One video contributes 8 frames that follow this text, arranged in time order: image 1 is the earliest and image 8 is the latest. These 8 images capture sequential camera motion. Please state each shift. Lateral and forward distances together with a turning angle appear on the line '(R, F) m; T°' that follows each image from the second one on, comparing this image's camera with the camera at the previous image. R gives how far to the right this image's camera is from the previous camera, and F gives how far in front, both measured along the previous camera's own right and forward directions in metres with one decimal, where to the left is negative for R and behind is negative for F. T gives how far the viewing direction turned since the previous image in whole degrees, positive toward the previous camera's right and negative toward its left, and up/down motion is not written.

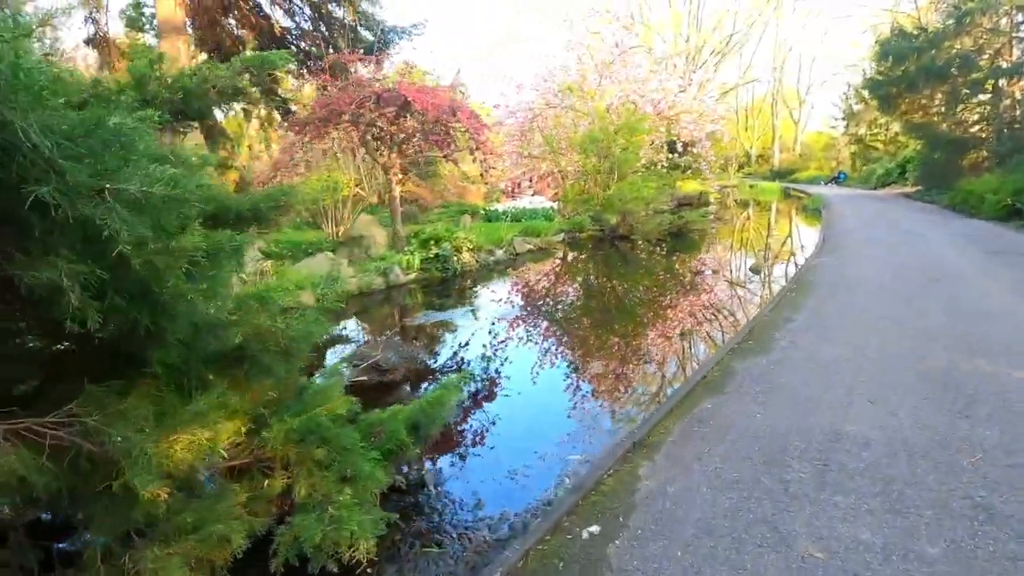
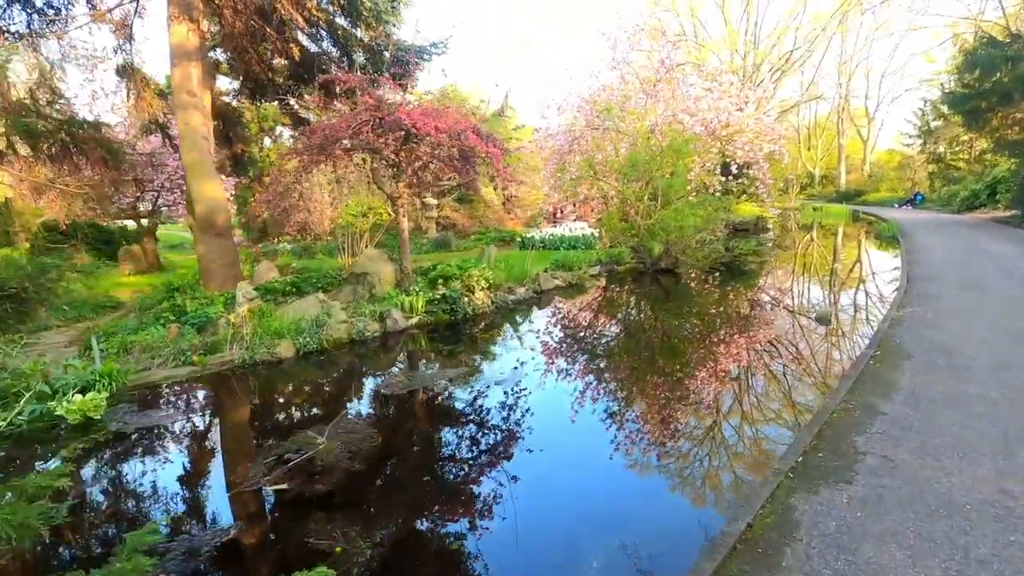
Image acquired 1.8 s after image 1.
(+0.4, +0.9) m; -5°
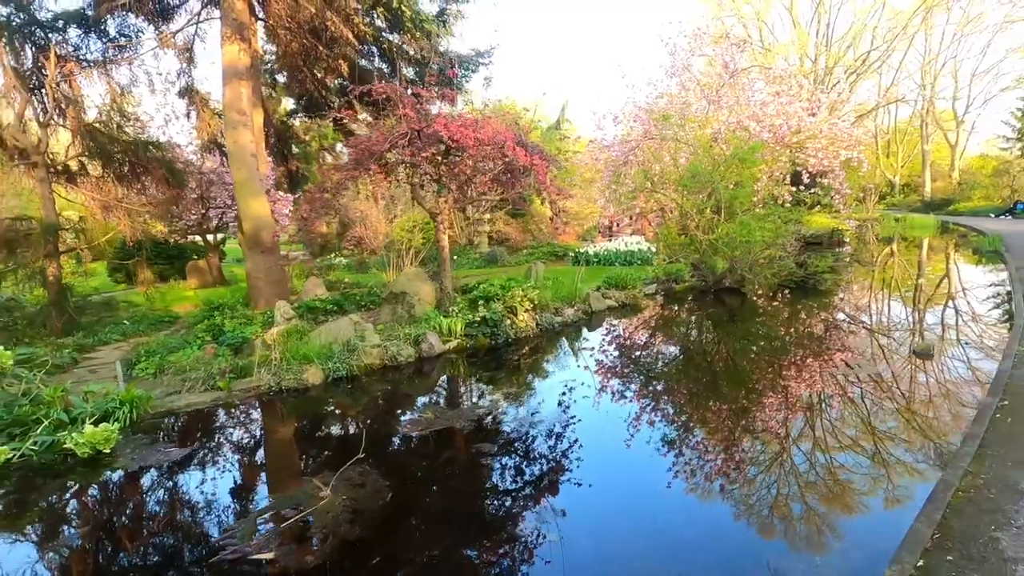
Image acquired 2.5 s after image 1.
(+0.1, +0.5) m; -6°
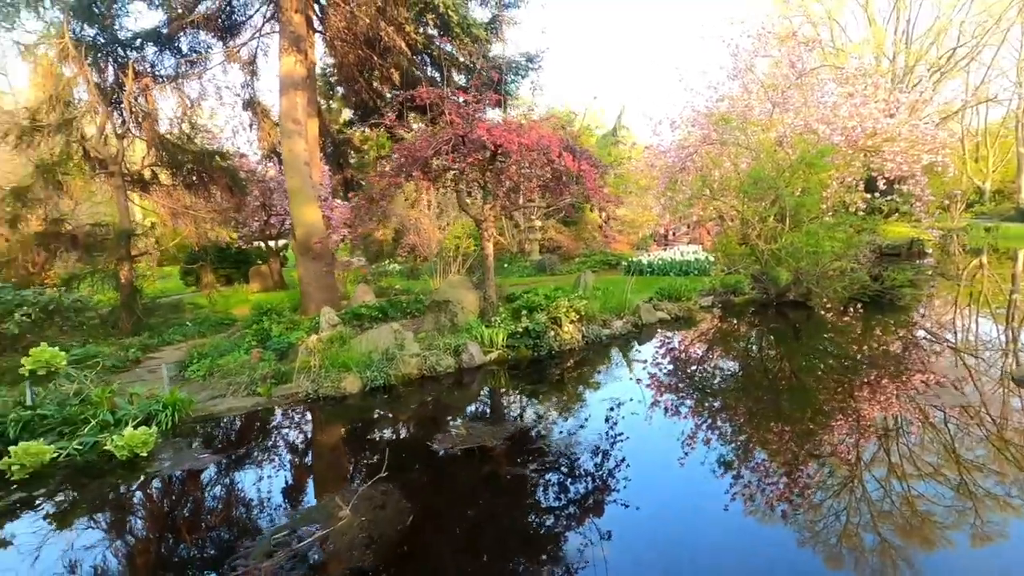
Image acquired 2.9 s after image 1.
(+0.1, +0.2) m; -6°
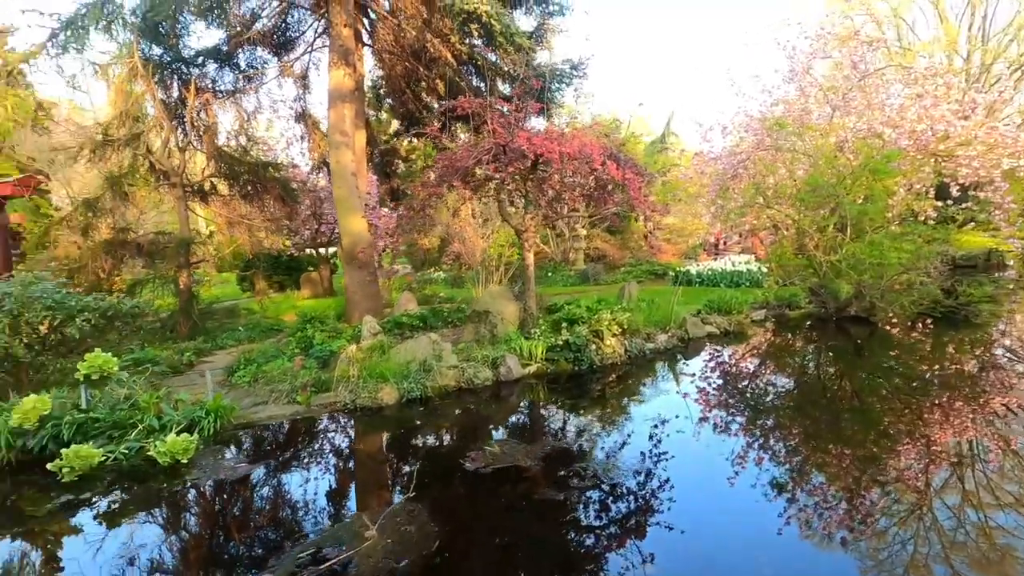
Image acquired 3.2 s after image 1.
(+0.1, +0.1) m; -5°
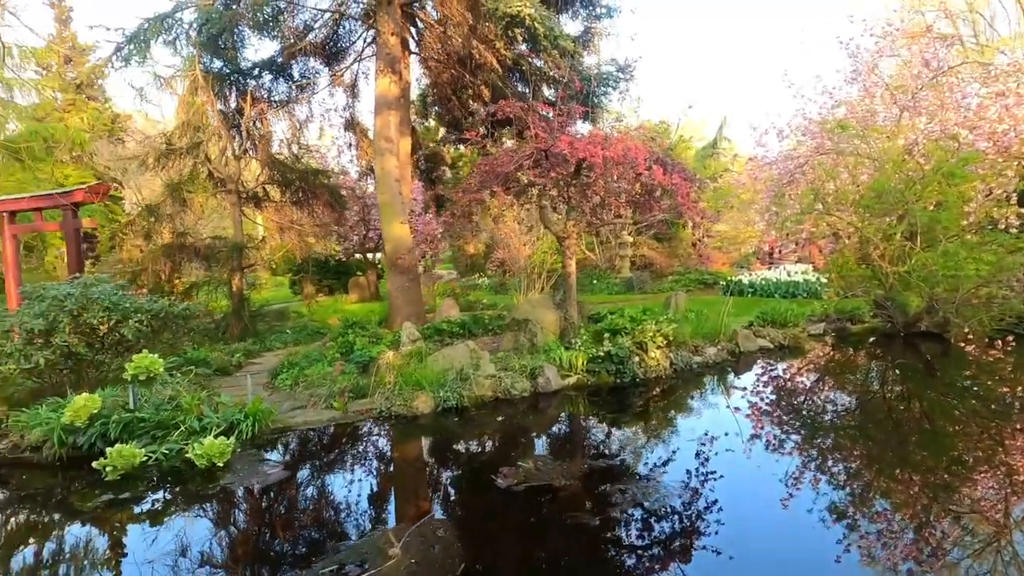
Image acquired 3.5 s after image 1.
(+0.1, +0.1) m; -5°
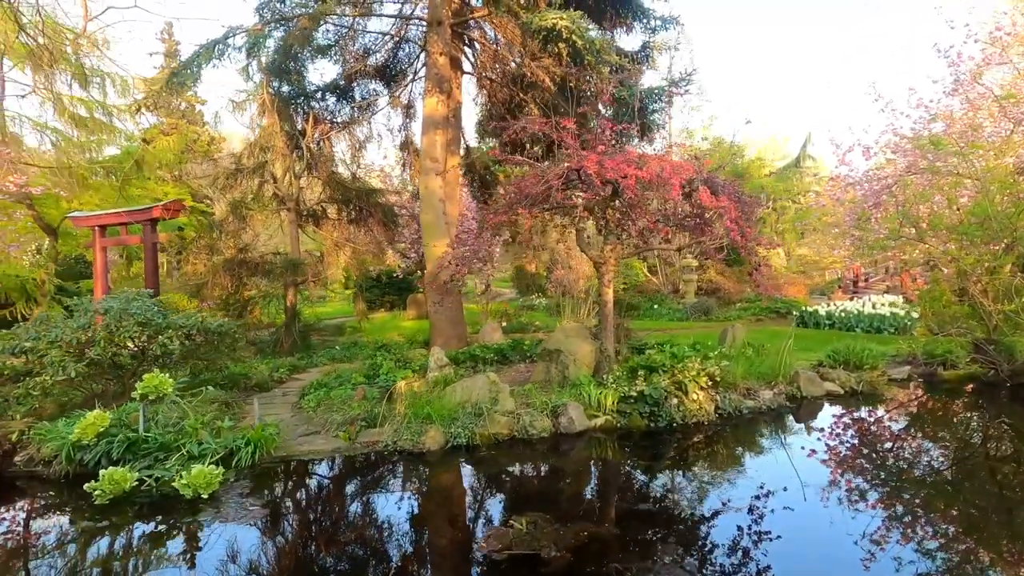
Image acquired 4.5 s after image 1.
(+0.4, +0.4) m; -7°
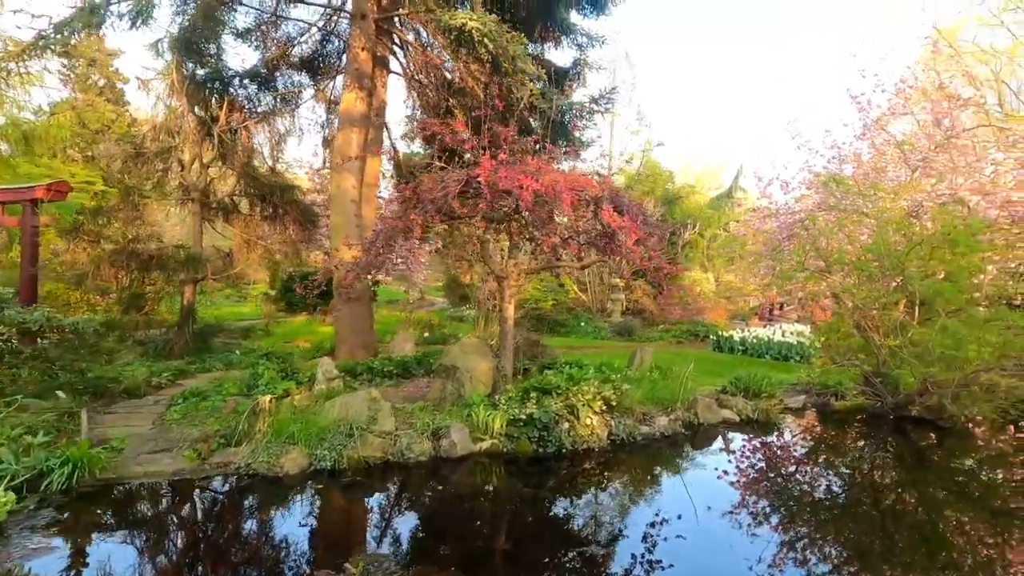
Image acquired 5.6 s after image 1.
(+0.5, +0.3) m; +6°
